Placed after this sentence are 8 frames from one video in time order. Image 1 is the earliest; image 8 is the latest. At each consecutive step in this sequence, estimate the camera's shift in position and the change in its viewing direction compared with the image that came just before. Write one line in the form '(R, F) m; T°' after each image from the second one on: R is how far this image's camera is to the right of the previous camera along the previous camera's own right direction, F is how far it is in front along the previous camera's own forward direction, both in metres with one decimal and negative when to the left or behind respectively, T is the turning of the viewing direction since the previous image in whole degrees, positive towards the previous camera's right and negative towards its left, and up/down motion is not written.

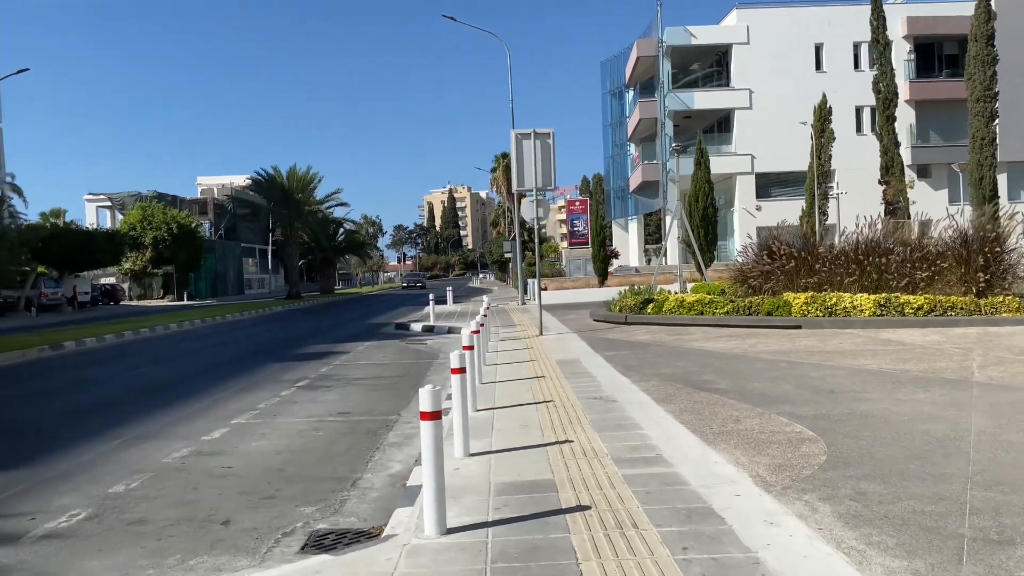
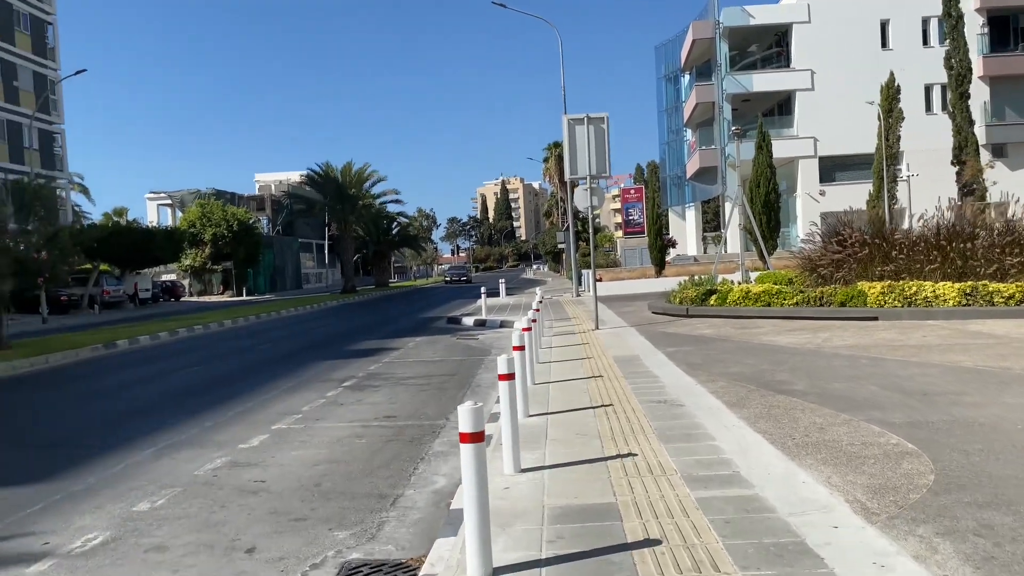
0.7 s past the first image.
(0.0, +0.7) m; -4°
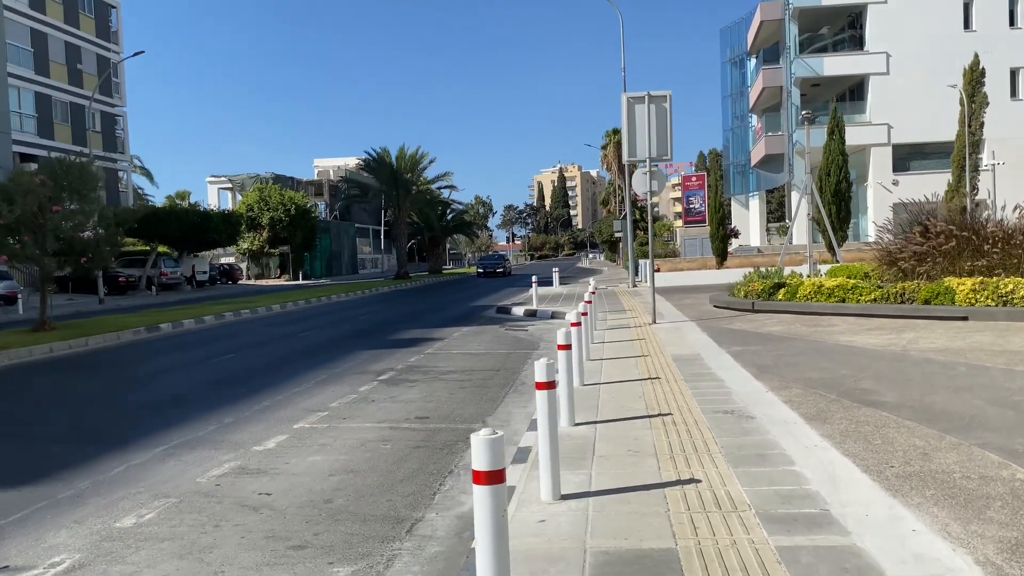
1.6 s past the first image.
(+0.1, +0.9) m; -4°
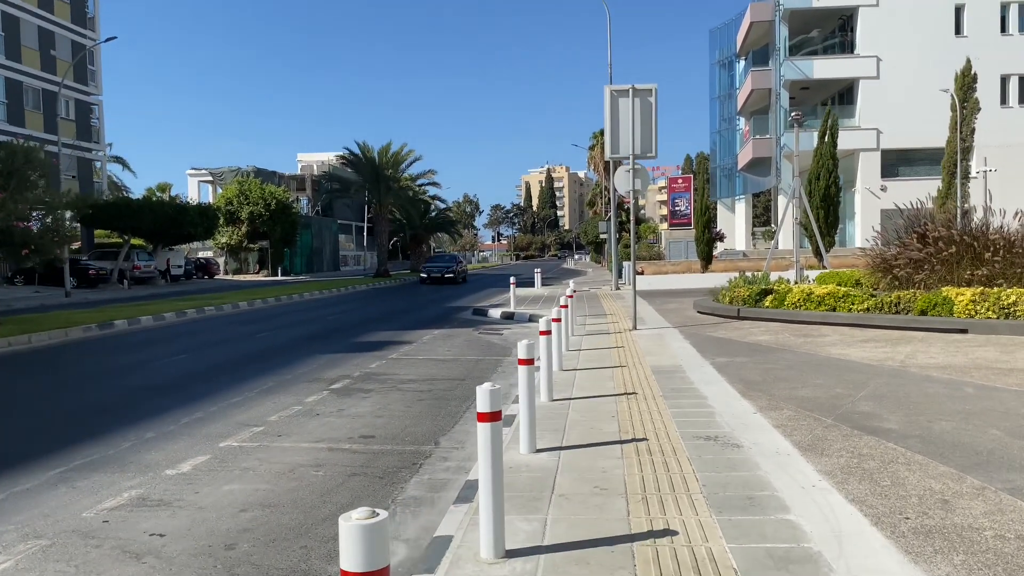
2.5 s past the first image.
(+0.2, +0.9) m; +1°
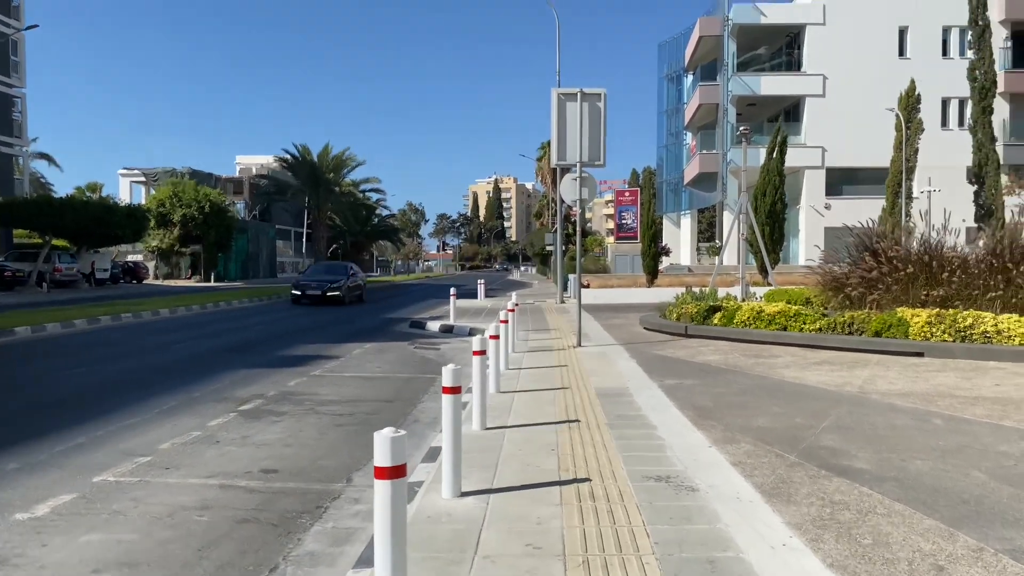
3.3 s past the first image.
(+0.1, +0.8) m; +4°
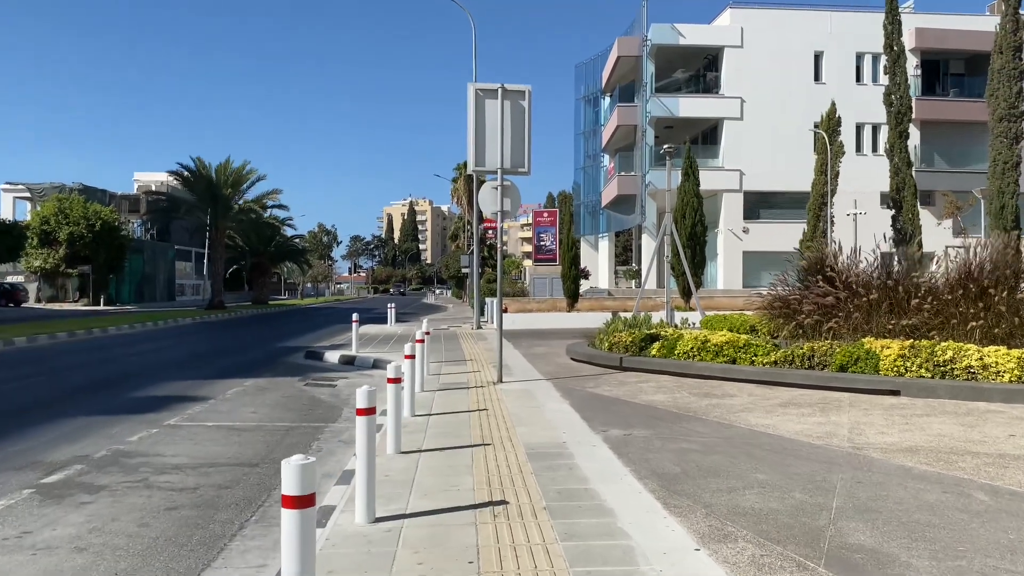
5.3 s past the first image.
(+0.1, +2.0) m; +6°
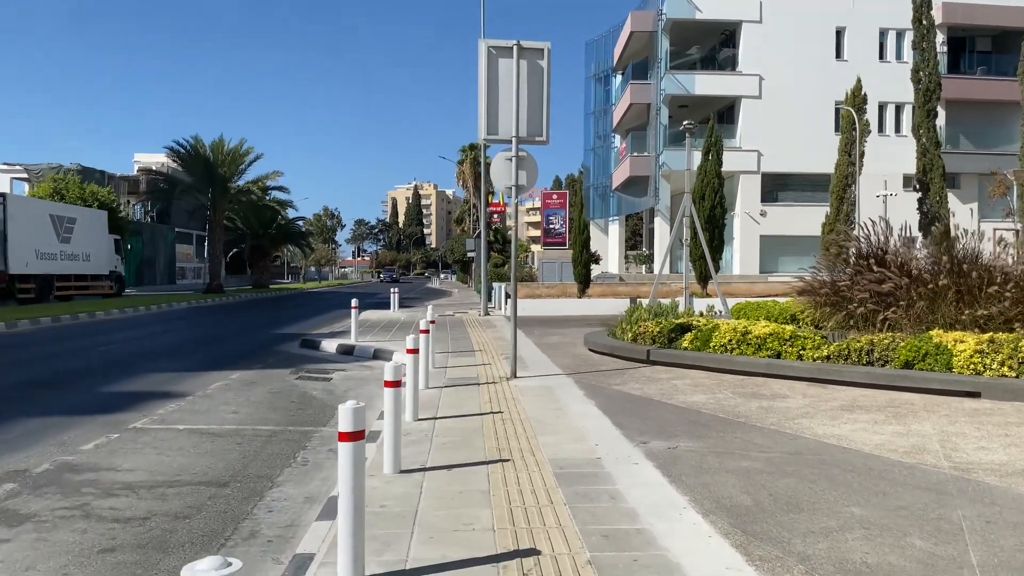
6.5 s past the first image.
(-0.1, +1.3) m; 0°
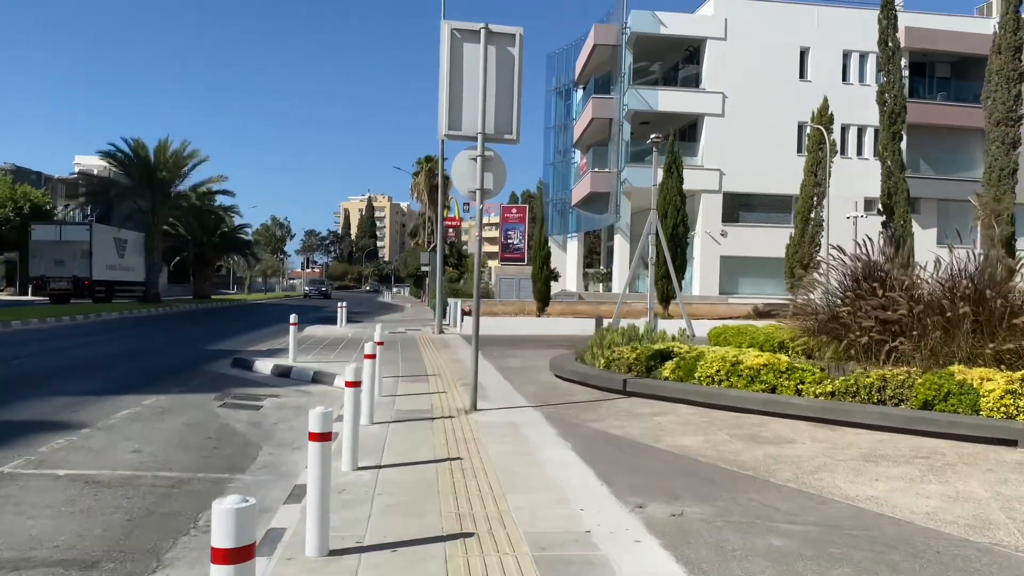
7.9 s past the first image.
(-0.1, +1.4) m; +3°
